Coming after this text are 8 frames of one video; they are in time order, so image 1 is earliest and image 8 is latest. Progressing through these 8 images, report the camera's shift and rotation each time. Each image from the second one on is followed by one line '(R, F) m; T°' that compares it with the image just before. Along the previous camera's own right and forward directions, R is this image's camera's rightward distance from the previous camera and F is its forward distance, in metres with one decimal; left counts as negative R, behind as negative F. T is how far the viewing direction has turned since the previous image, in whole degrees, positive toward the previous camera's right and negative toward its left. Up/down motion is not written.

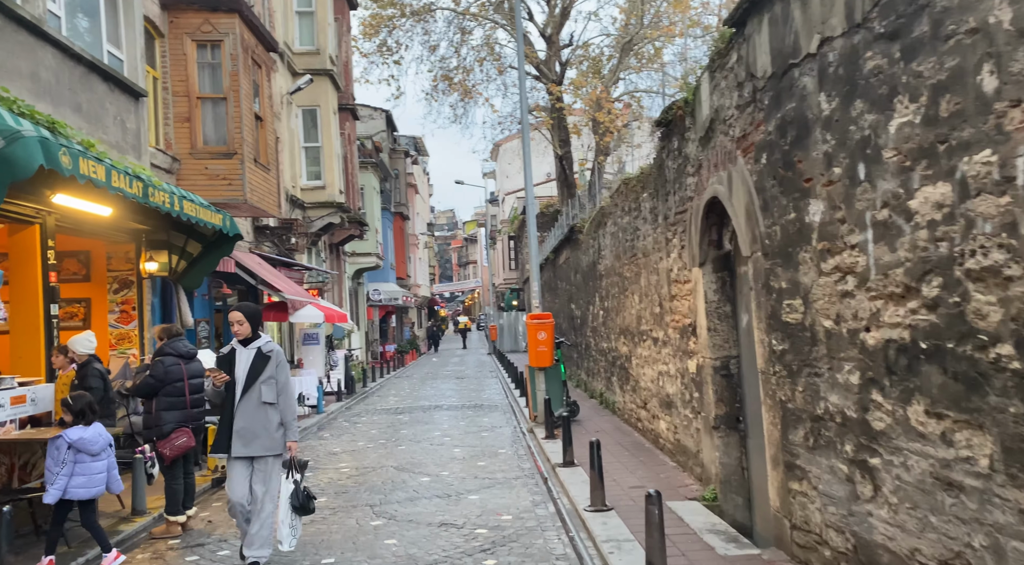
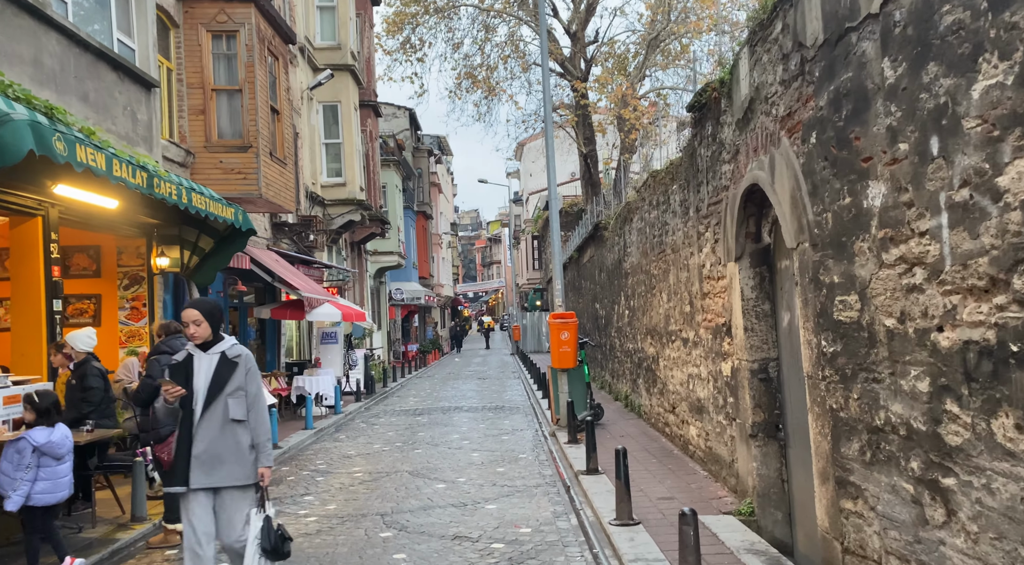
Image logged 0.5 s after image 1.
(0.0, +0.5) m; -2°
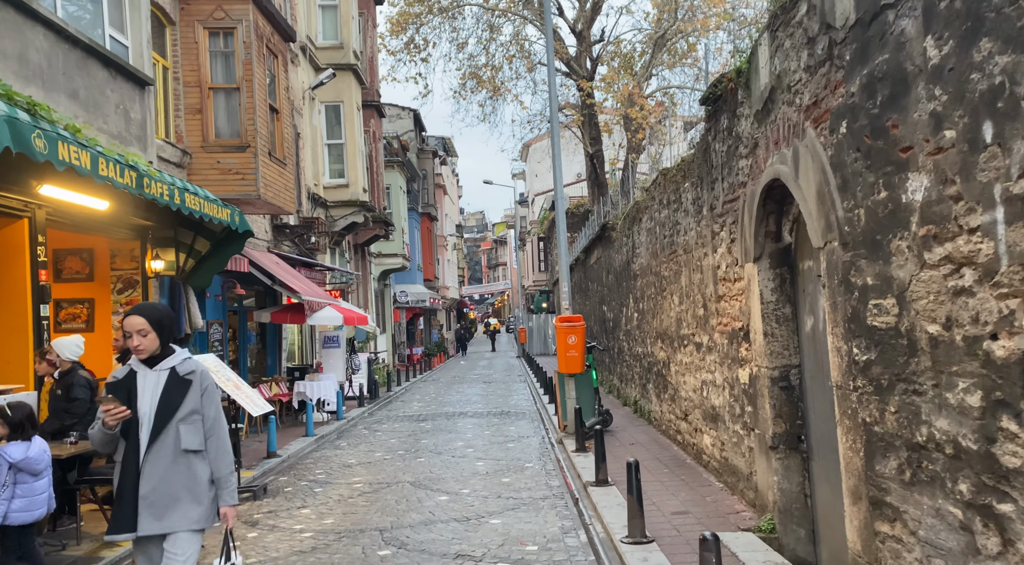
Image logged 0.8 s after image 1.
(0.0, +0.4) m; 0°
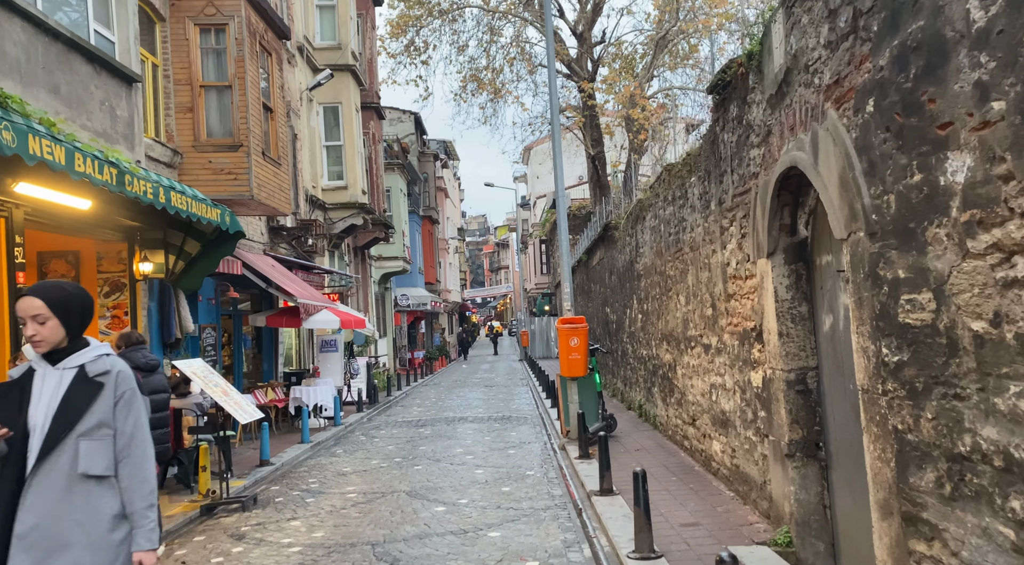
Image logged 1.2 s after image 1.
(0.0, +0.4) m; 0°
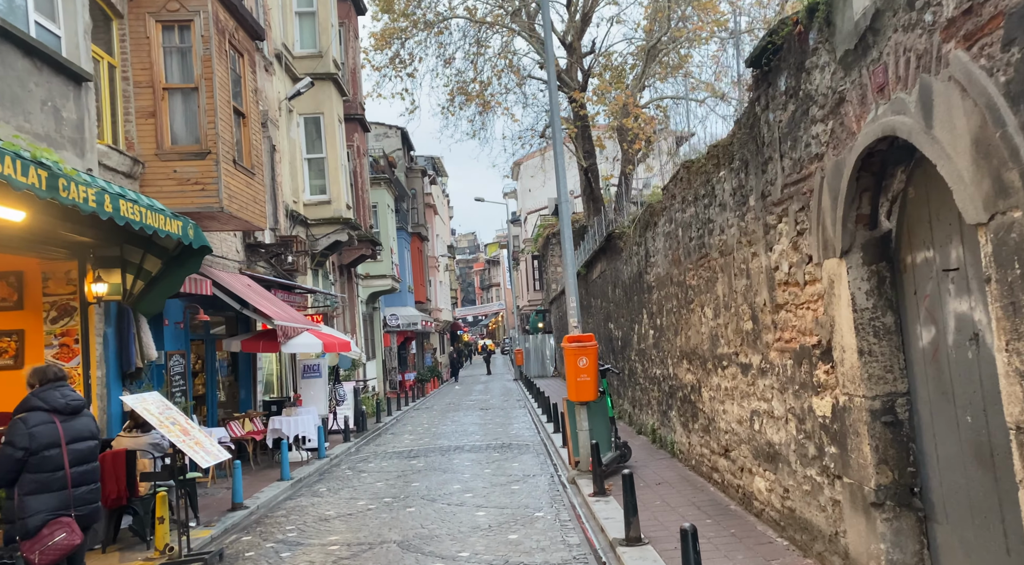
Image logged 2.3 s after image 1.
(-0.1, +1.2) m; +1°
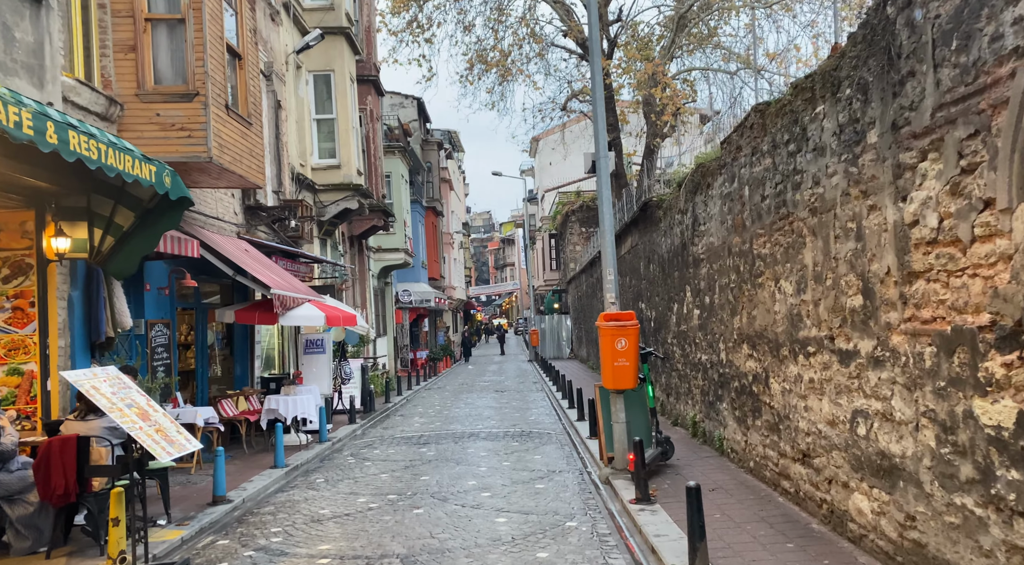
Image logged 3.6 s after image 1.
(-0.2, +1.5) m; -1°
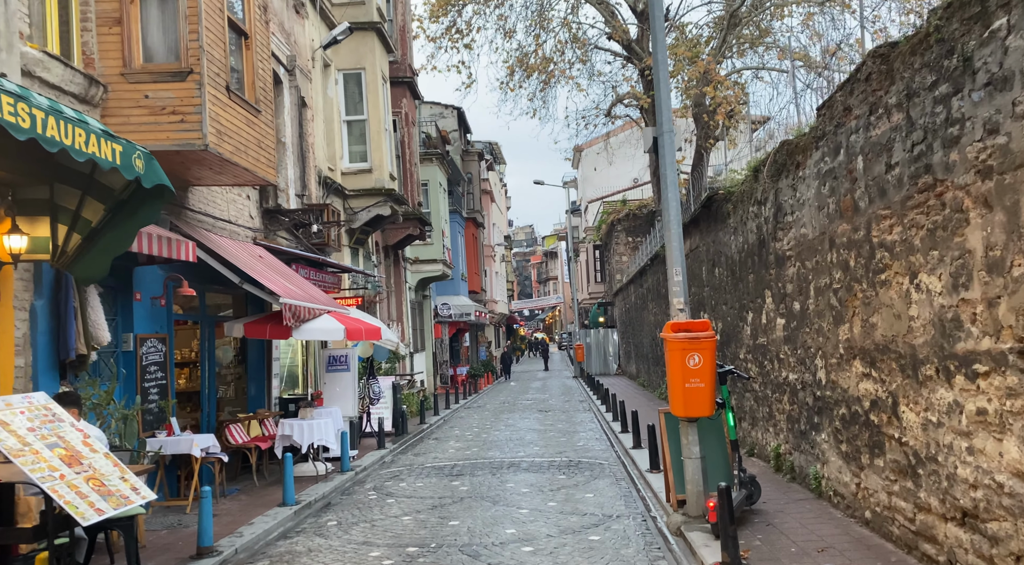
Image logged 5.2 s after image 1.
(0.0, +1.7) m; -3°
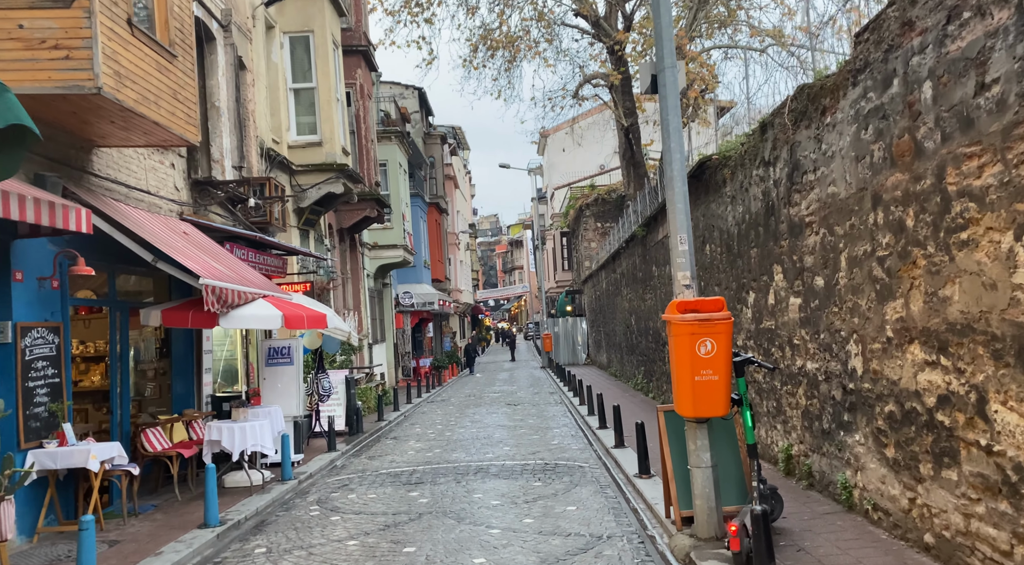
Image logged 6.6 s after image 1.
(0.0, +1.5) m; +2°
